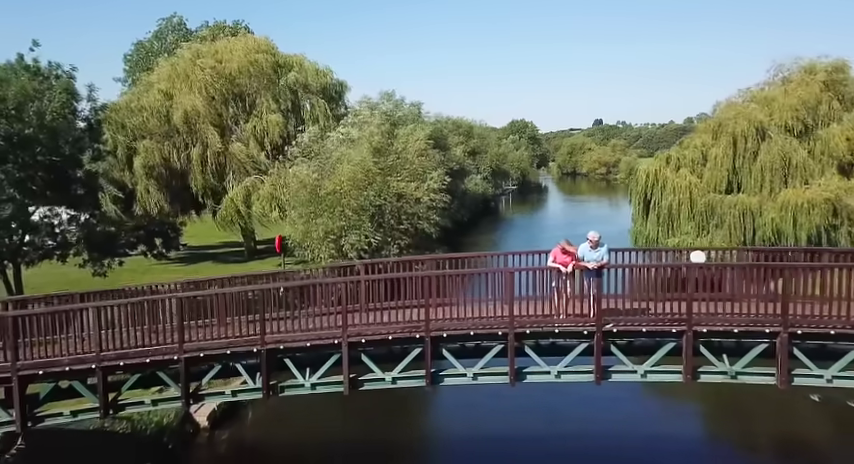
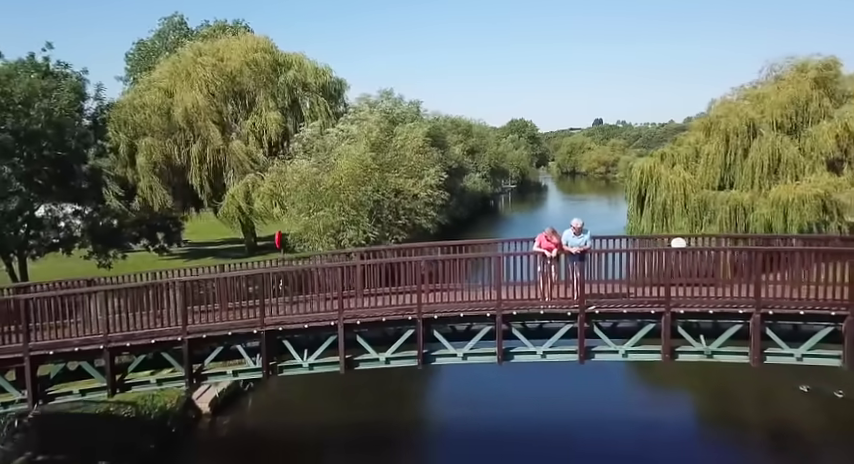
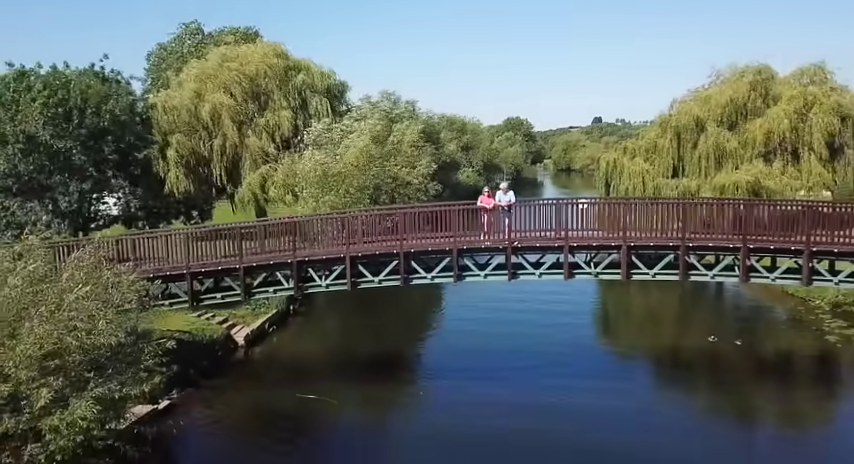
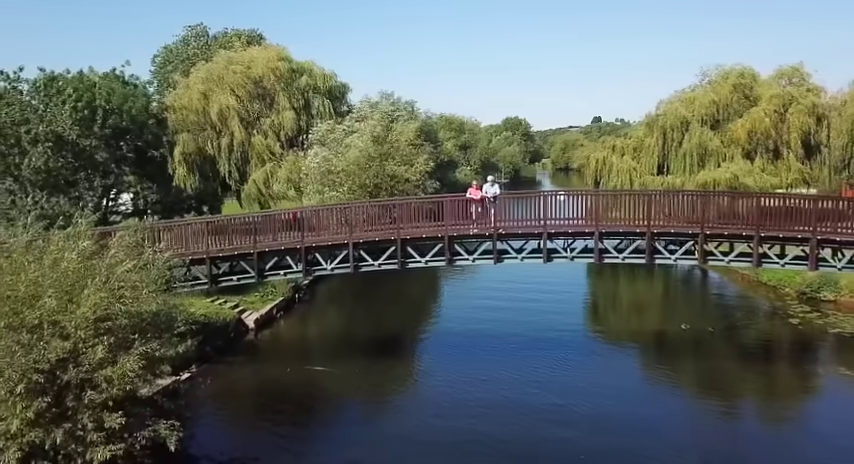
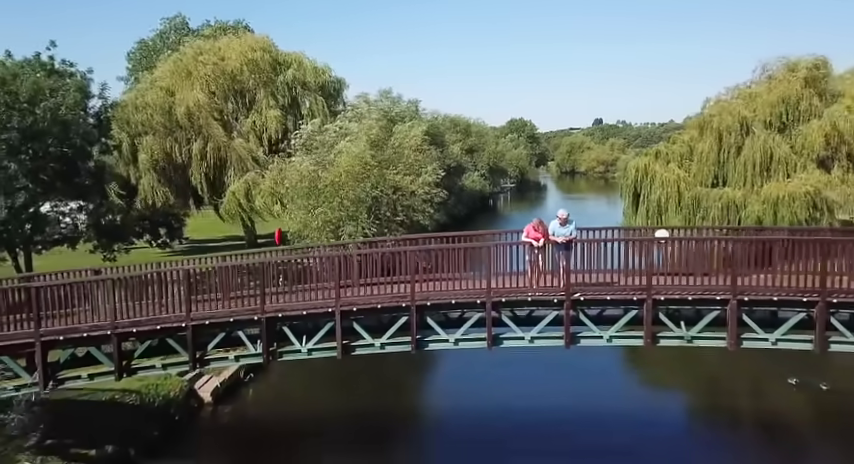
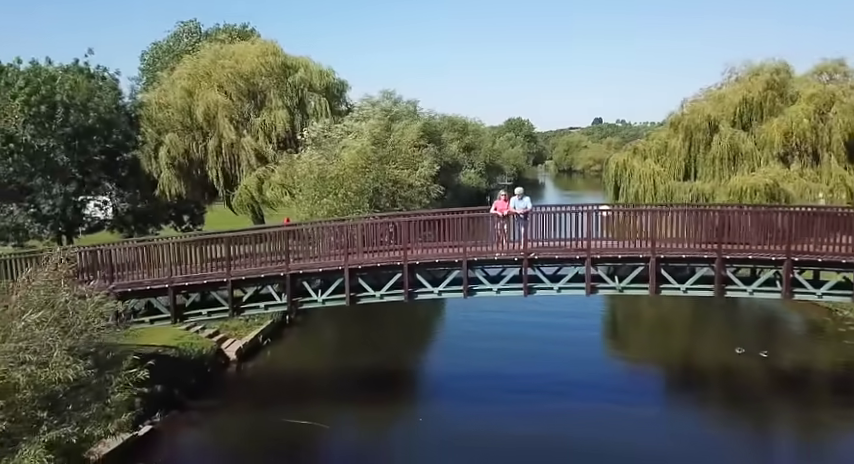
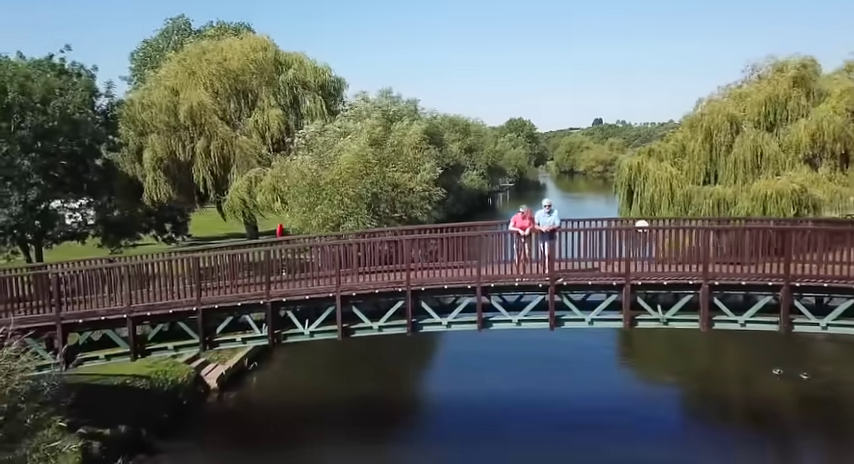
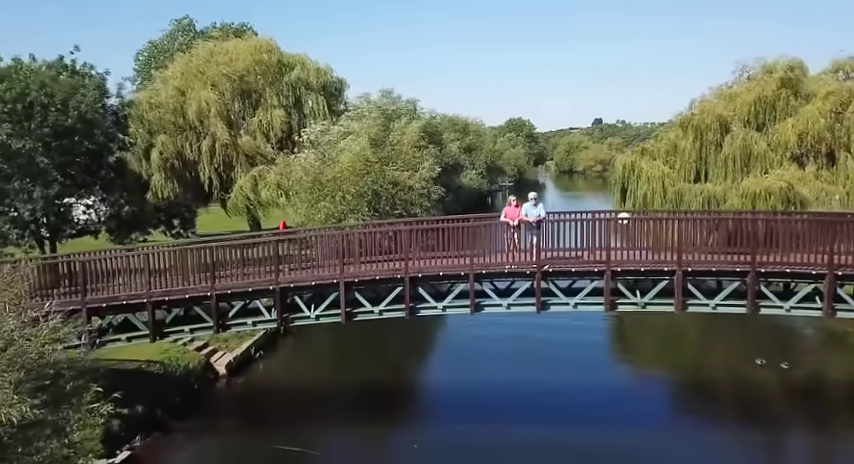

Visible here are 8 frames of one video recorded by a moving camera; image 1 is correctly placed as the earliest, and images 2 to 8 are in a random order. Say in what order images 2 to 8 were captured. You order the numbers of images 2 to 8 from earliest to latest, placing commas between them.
2, 5, 7, 8, 6, 3, 4
